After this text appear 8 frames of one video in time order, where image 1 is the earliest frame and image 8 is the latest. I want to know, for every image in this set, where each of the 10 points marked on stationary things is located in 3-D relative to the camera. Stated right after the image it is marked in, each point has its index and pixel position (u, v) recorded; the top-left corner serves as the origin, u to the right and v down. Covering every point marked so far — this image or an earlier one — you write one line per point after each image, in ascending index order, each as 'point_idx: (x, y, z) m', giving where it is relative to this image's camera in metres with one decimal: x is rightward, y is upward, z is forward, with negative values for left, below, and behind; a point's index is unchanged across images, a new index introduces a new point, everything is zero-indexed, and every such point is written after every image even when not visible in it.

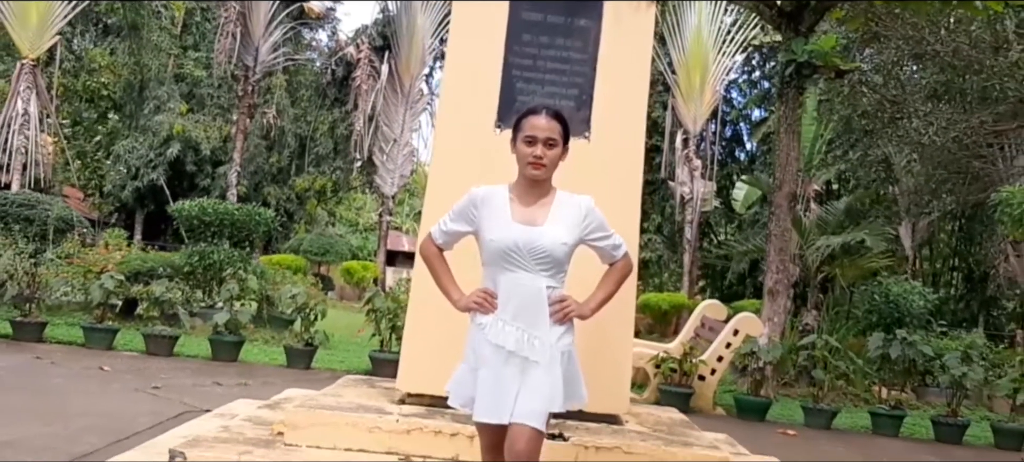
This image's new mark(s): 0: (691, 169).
0: (+2.4, +0.9, +12.6) m
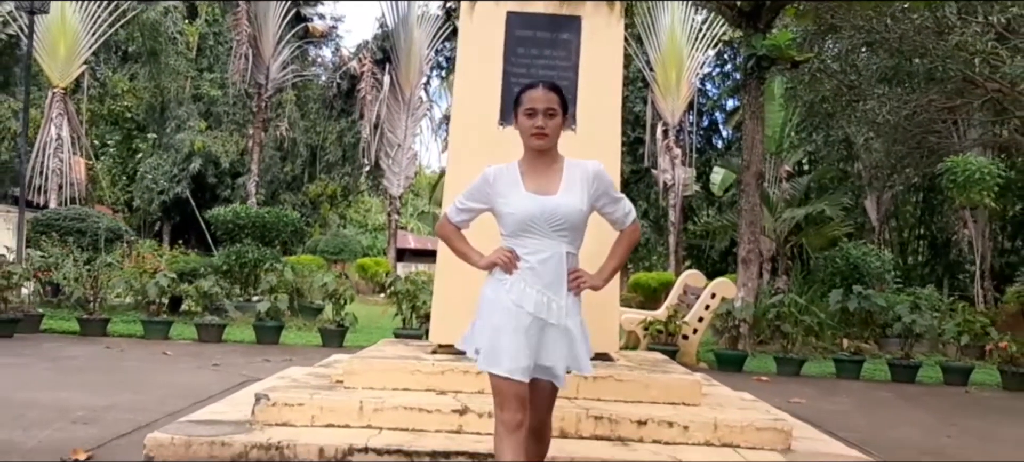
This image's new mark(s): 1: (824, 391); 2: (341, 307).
0: (+2.3, +1.1, +13.6) m
1: (+2.6, -1.3, +7.7) m
2: (-1.6, -0.7, +8.5) m
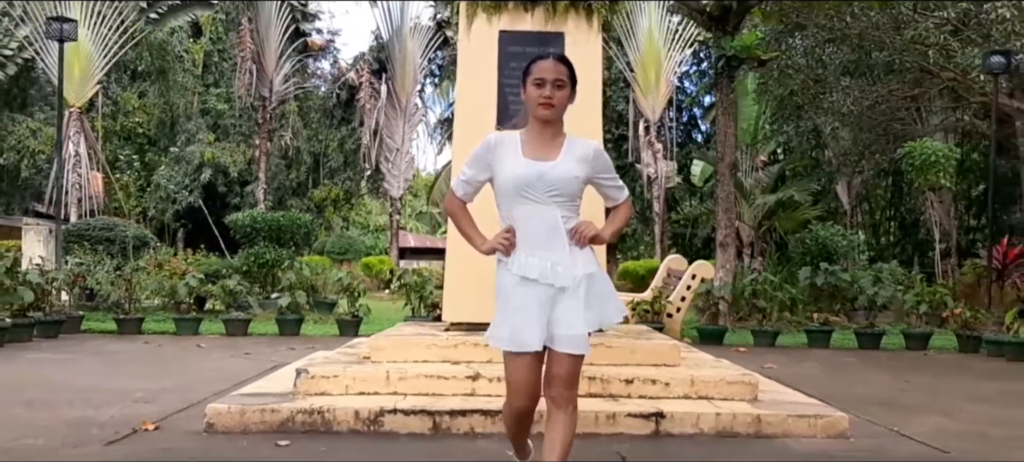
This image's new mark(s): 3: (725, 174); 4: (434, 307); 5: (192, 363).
0: (+2.2, +1.2, +14.4) m
1: (+2.6, -1.2, +8.5) m
2: (-1.6, -0.7, +9.2) m
3: (+2.3, +0.6, +10.0) m
4: (-0.8, -0.8, +9.2) m
5: (-2.6, -1.1, +7.4) m
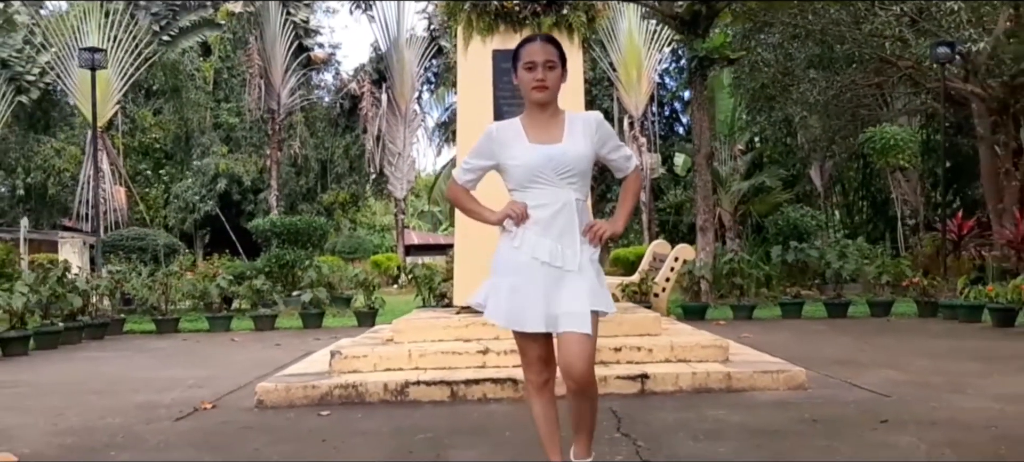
0: (+2.1, +1.4, +15.3) m
1: (+2.6, -1.0, +9.4) m
2: (-1.6, -0.7, +10.2) m
3: (+2.3, +0.8, +11.0) m
4: (-0.8, -0.7, +10.1) m
5: (-2.6, -1.1, +8.3) m
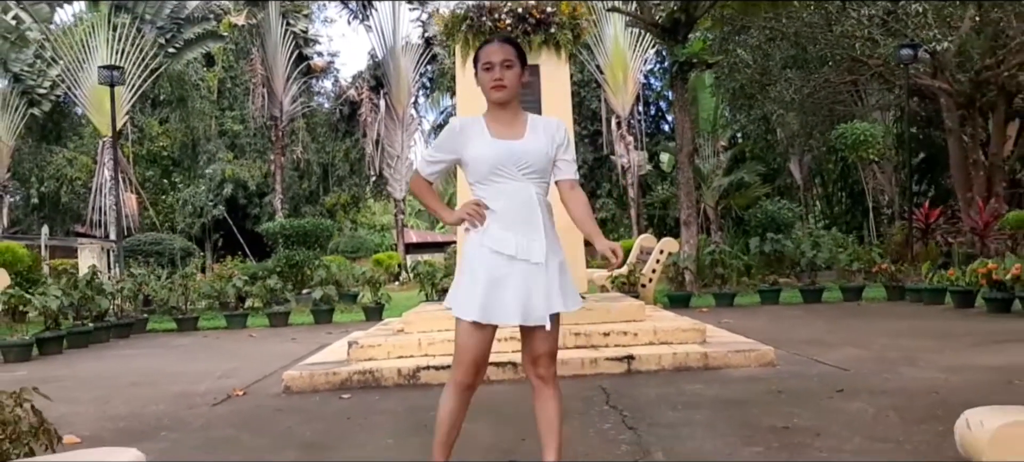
0: (+2.0, +1.5, +16.0) m
1: (+2.6, -0.9, +10.1) m
2: (-1.6, -0.7, +10.8) m
3: (+2.2, +0.9, +11.7) m
4: (-0.8, -0.7, +10.8) m
5: (-2.6, -1.1, +9.0) m
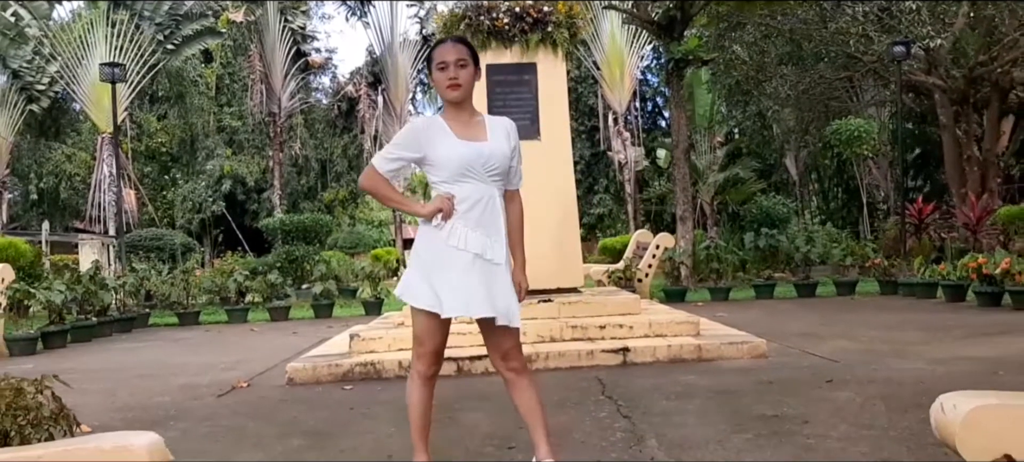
0: (+1.9, +1.6, +16.1) m
1: (+2.6, -0.9, +10.3) m
2: (-1.6, -0.6, +11.0) m
3: (+2.2, +0.9, +11.8) m
4: (-0.8, -0.7, +10.9) m
5: (-2.6, -1.1, +9.1) m
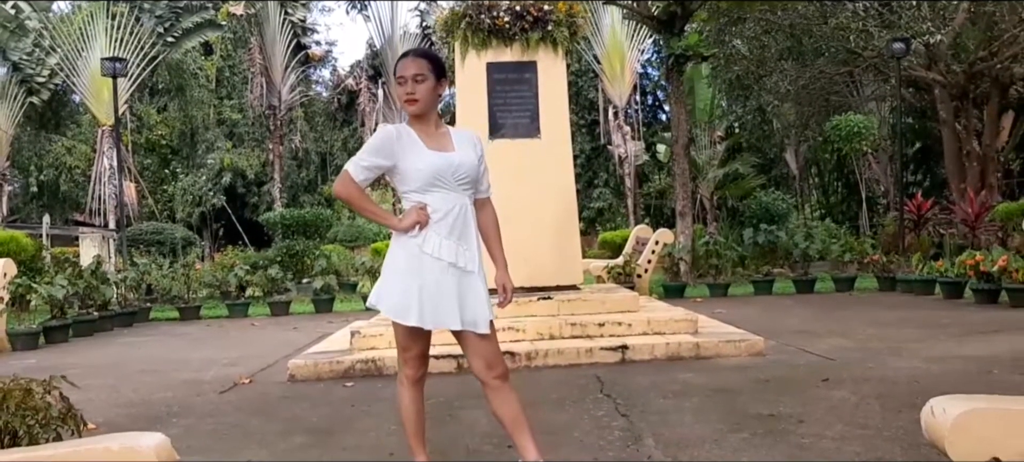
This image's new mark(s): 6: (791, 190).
0: (+1.9, +1.7, +16.1) m
1: (+2.6, -0.8, +10.3) m
2: (-1.6, -0.6, +11.0) m
3: (+2.2, +1.0, +11.8) m
4: (-0.8, -0.6, +10.9) m
5: (-2.6, -1.1, +9.2) m
6: (+5.9, +0.9, +19.2) m
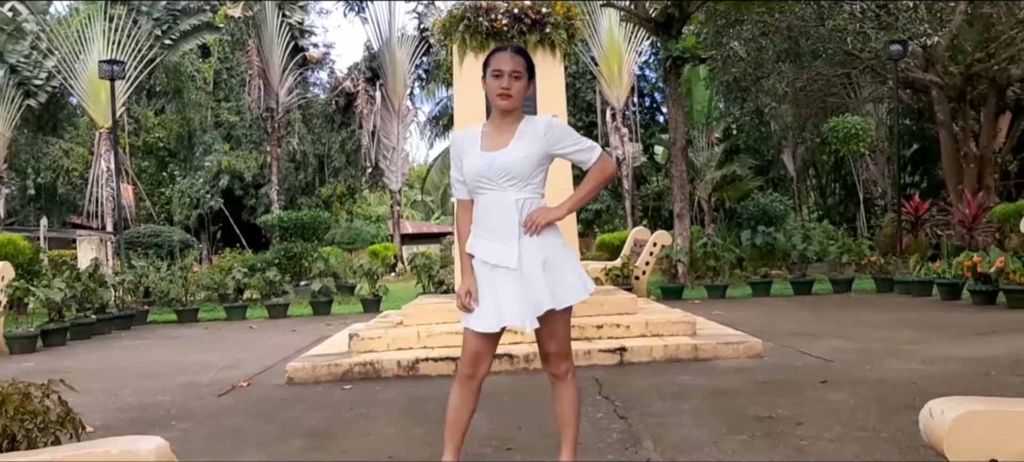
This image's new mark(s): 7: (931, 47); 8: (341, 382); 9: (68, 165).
0: (+1.9, +1.7, +16.2) m
1: (+2.6, -0.8, +10.3) m
2: (-1.6, -0.6, +11.0) m
3: (+2.1, +1.0, +11.8) m
4: (-0.9, -0.6, +10.9) m
5: (-2.6, -1.1, +9.2) m
6: (+5.8, +0.8, +19.3) m
7: (+6.2, +2.7, +13.6) m
8: (-1.2, -1.0, +6.3) m
9: (-9.1, +1.4, +18.7) m
